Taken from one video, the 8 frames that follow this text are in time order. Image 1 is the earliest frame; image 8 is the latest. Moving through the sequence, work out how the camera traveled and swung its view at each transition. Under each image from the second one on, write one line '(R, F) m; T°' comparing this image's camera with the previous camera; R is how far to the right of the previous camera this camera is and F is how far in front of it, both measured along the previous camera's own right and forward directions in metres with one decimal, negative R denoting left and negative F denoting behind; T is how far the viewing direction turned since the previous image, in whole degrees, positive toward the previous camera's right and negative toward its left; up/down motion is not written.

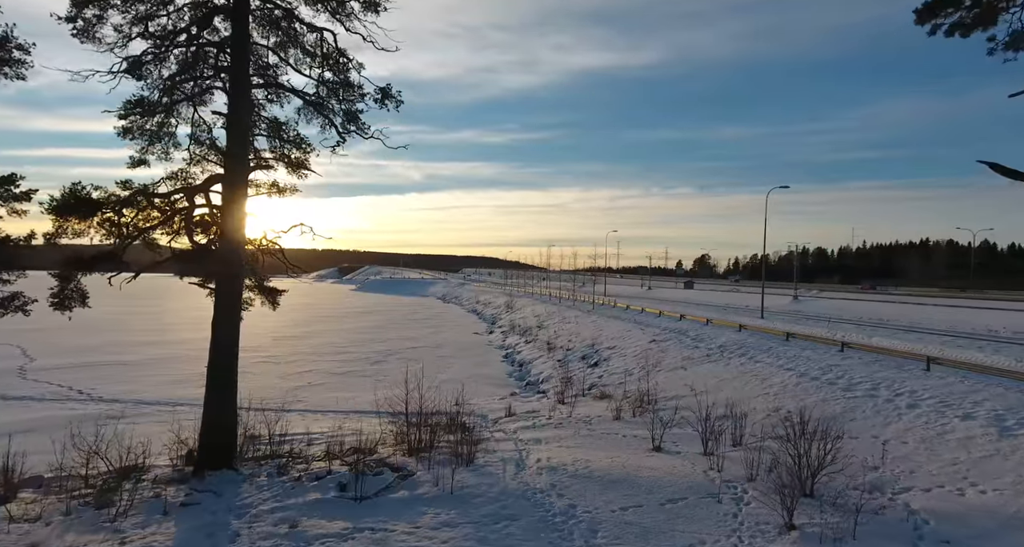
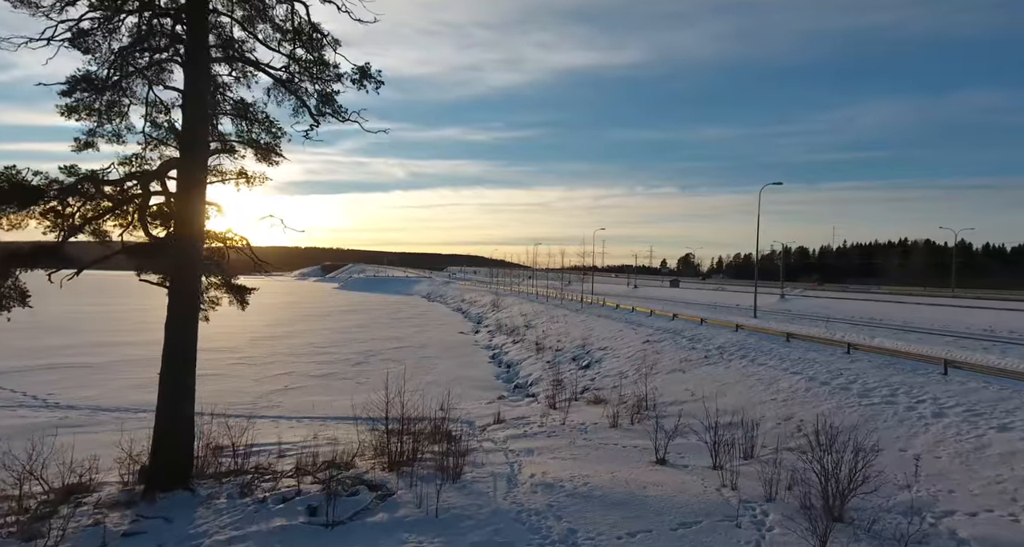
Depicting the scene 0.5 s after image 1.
(-0.1, +1.0) m; +1°
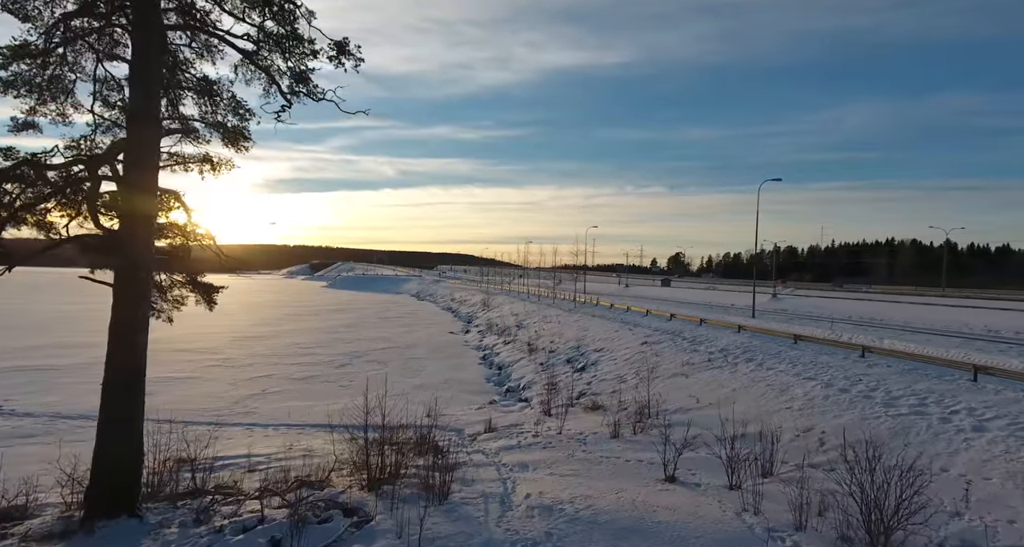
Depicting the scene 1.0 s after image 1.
(-0.1, +1.1) m; +1°
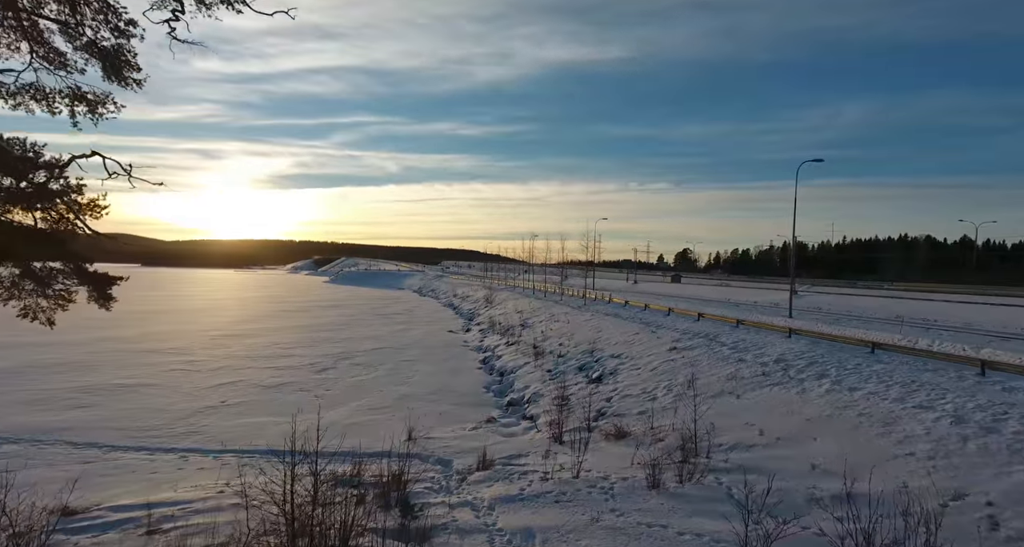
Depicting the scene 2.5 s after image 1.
(+0.1, +3.4) m; 0°
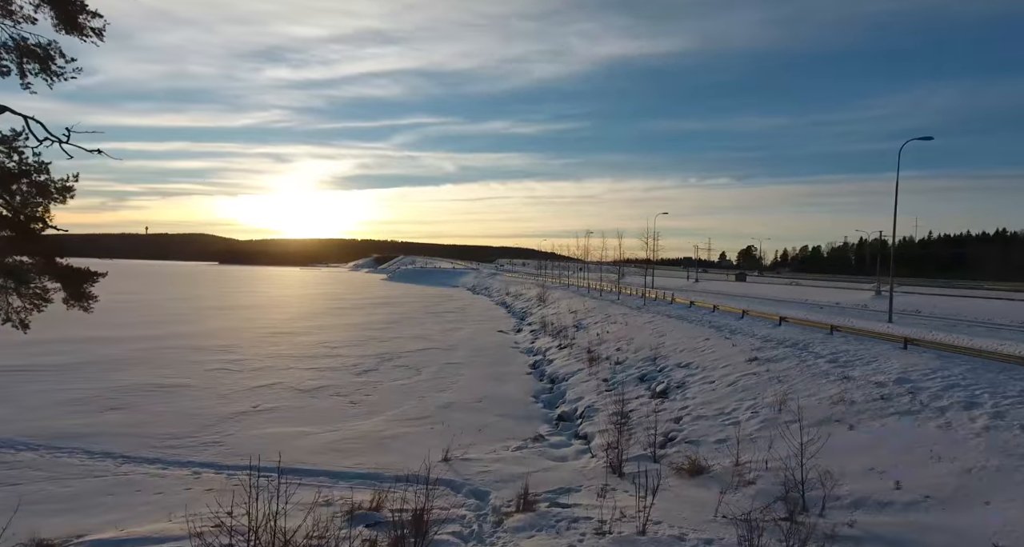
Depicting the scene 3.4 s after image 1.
(+0.1, +2.1) m; -5°
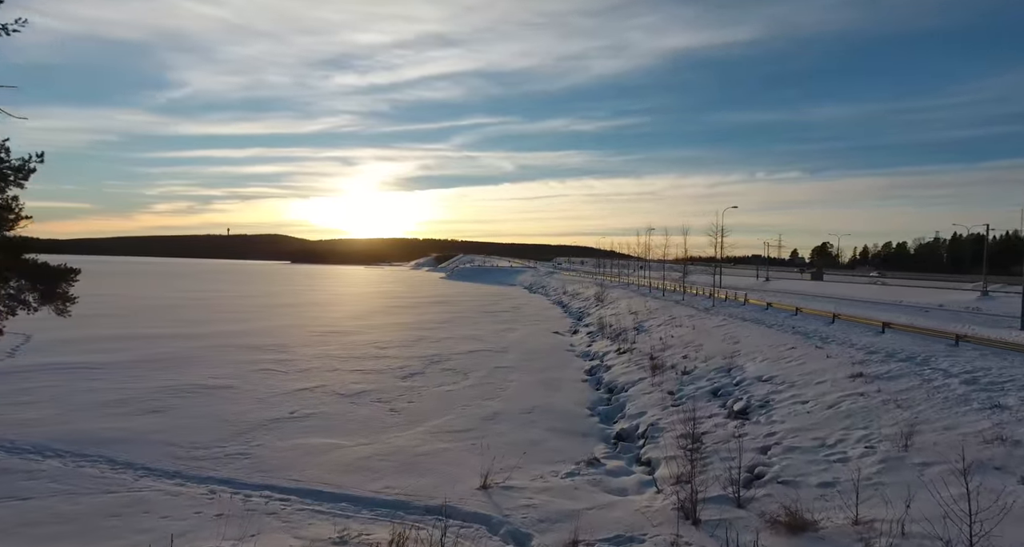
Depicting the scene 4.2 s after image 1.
(+0.2, +1.9) m; -6°
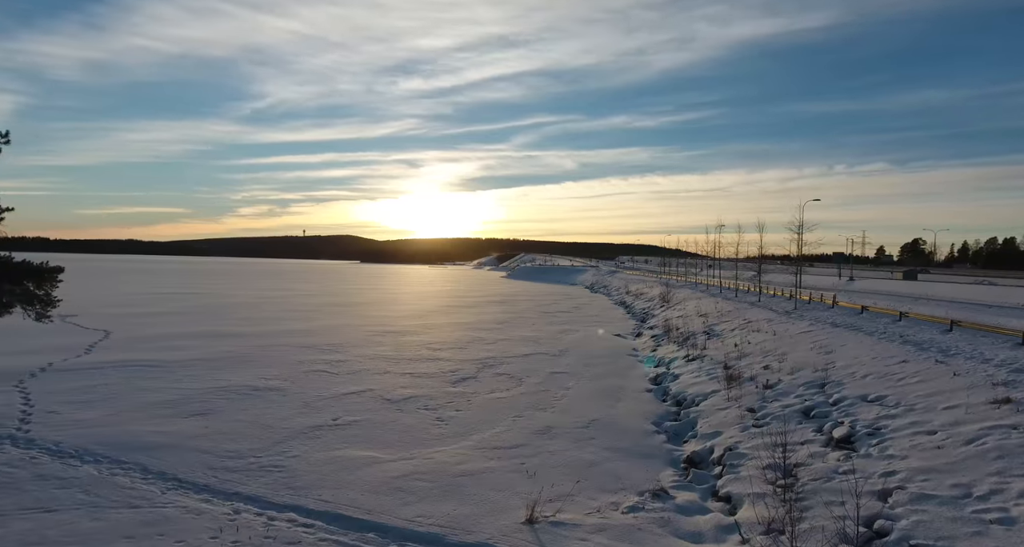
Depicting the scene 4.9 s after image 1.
(+0.2, +1.6) m; -6°
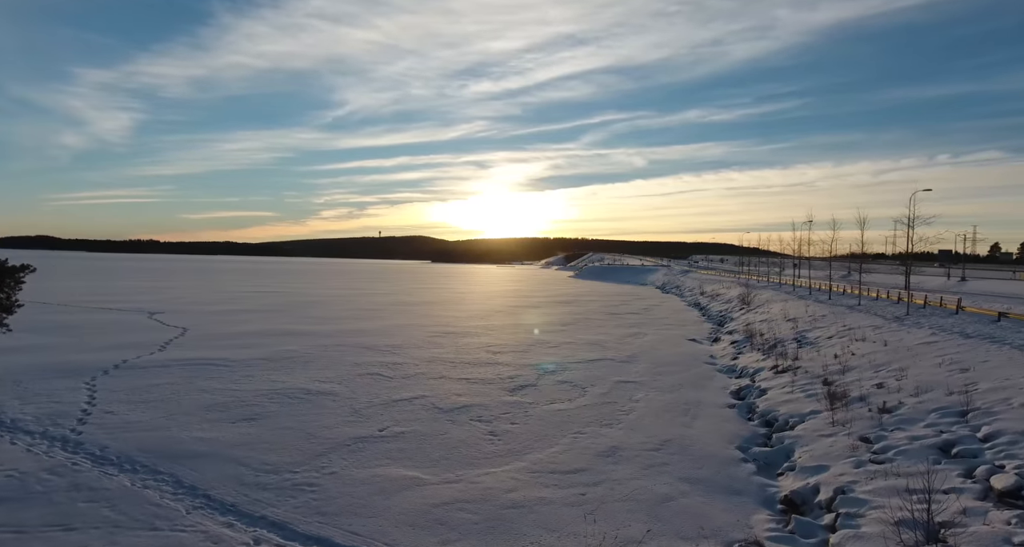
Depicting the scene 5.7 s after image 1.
(+0.2, +1.8) m; -7°
